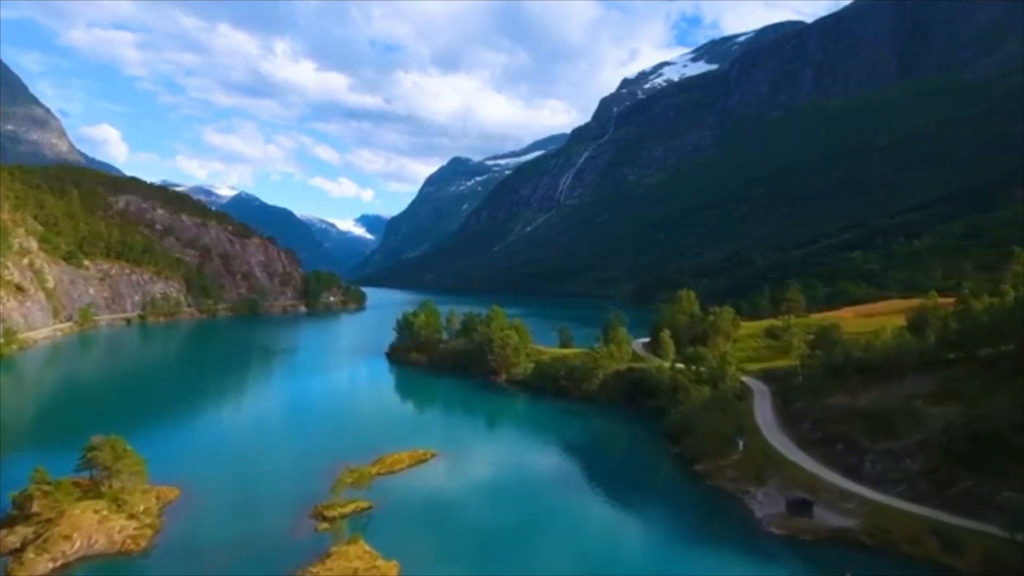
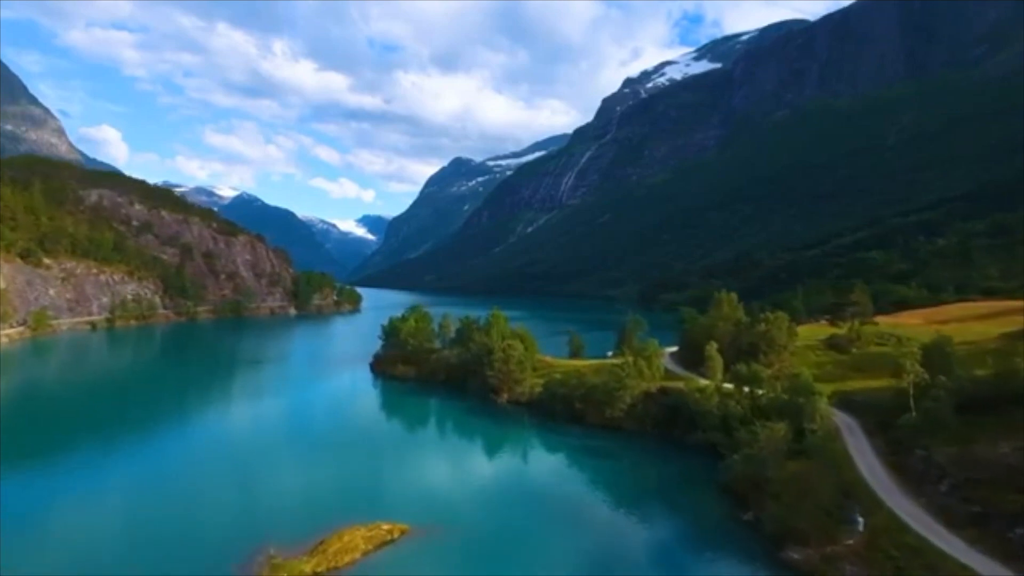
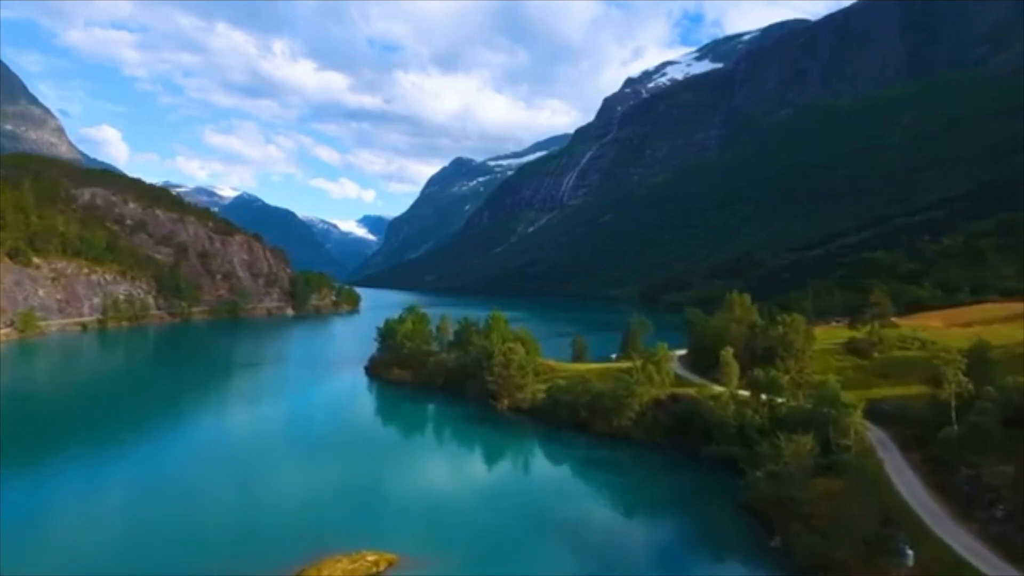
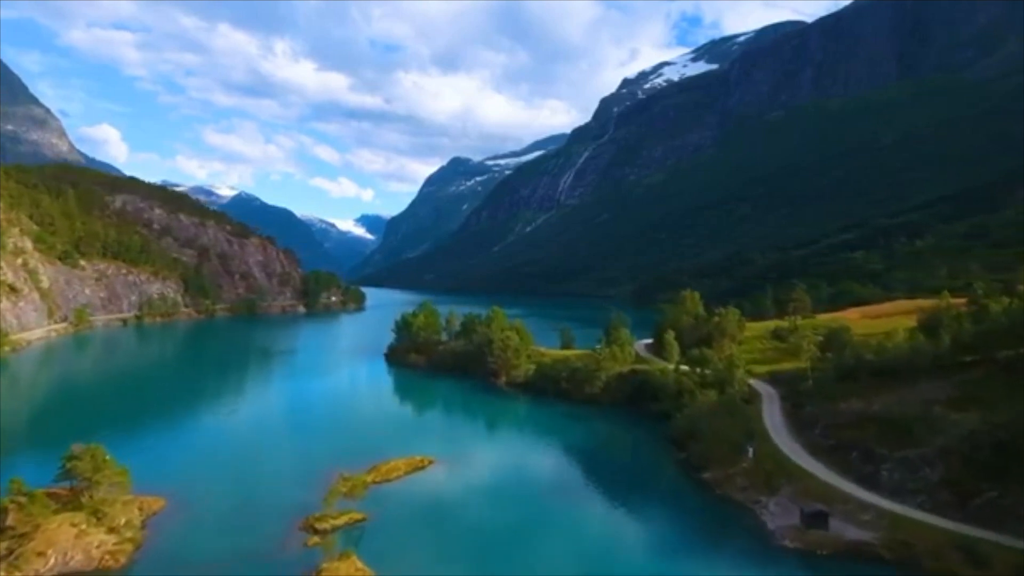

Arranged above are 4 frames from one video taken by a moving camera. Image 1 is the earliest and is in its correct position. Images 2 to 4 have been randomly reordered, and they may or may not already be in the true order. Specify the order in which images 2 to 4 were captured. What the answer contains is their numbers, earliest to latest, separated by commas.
4, 2, 3
